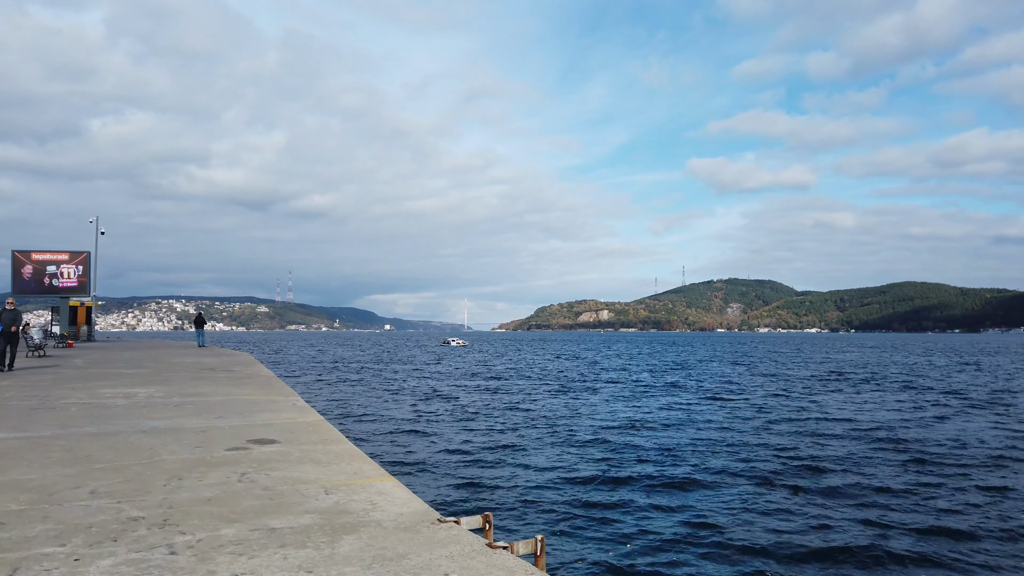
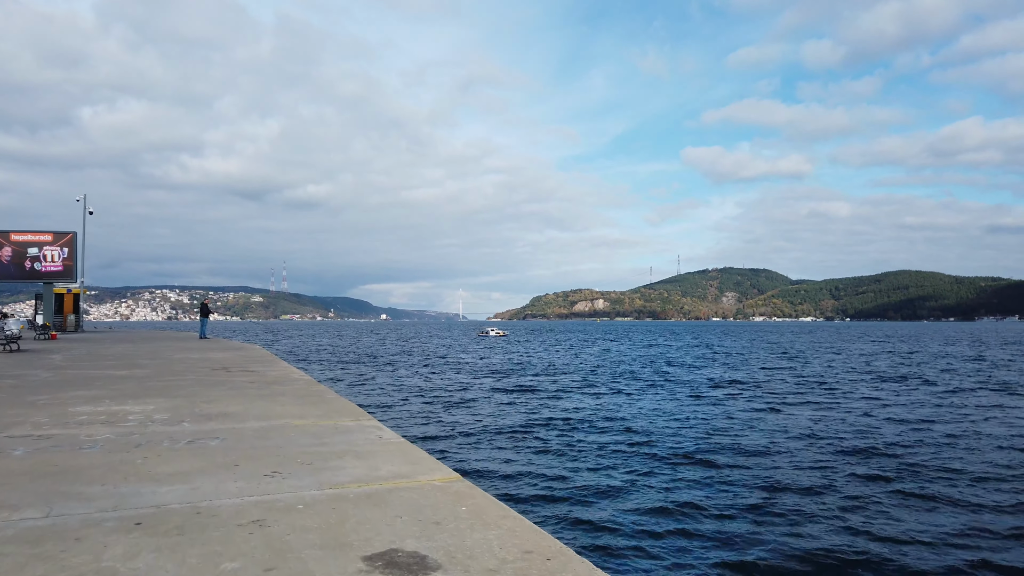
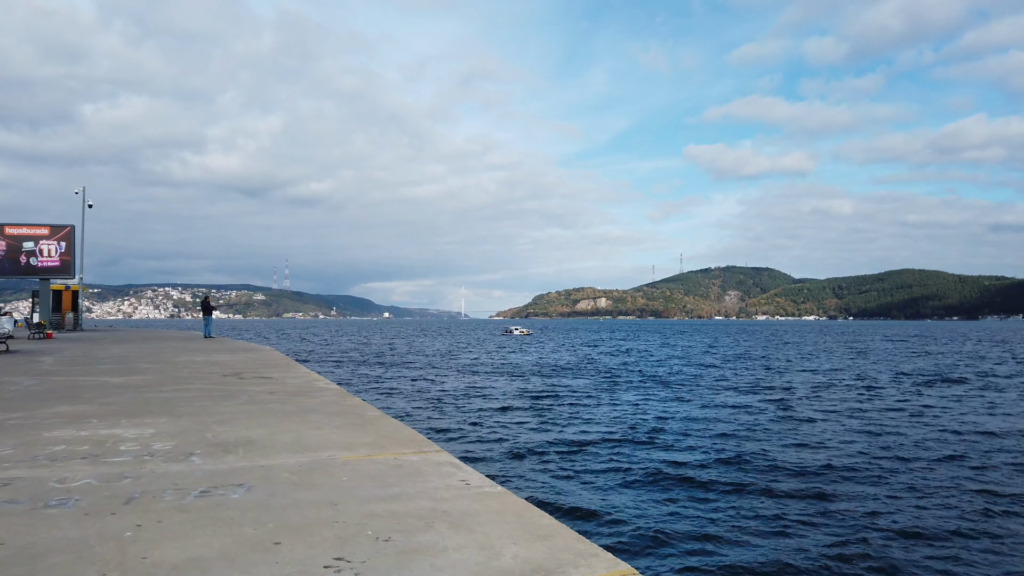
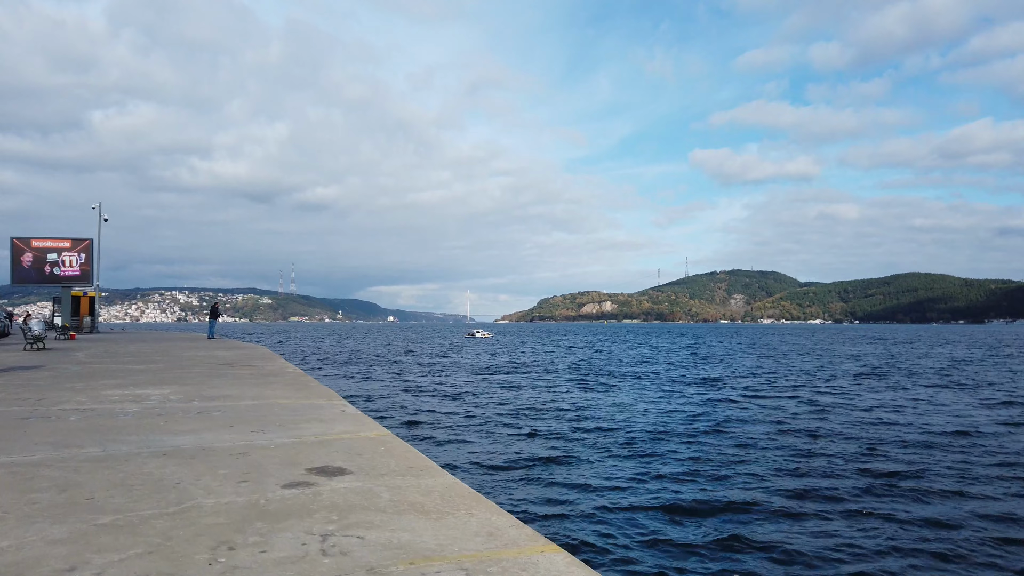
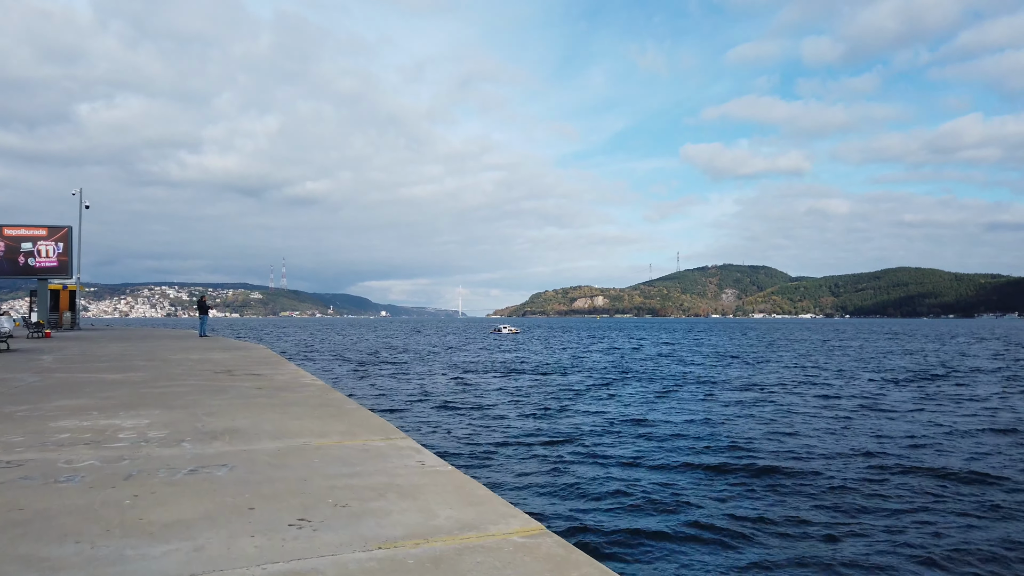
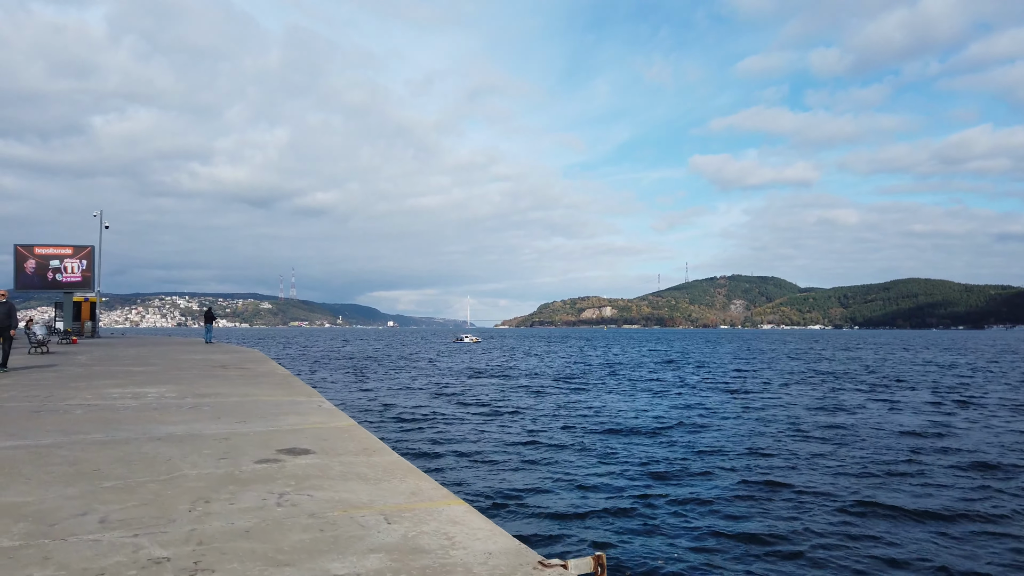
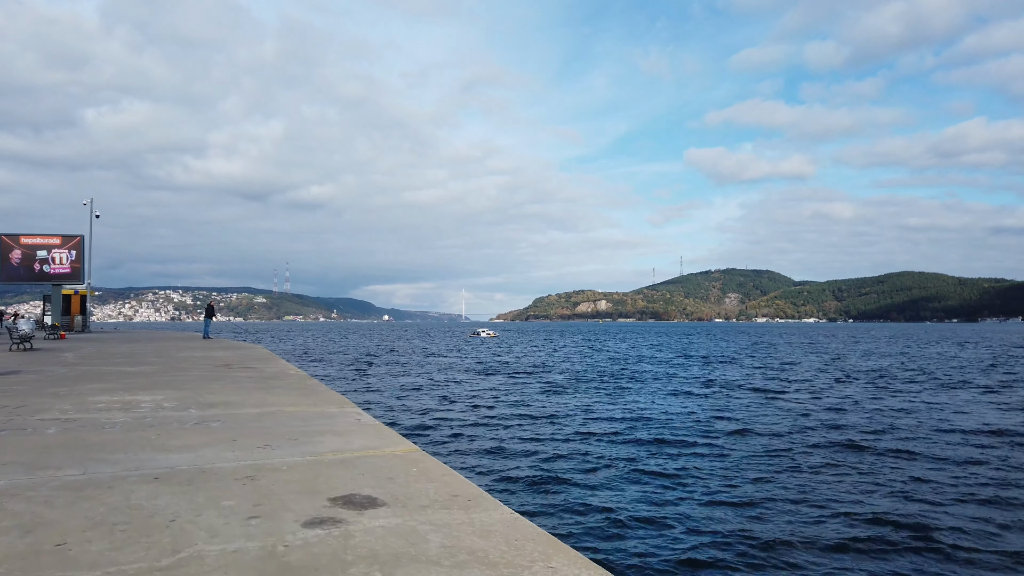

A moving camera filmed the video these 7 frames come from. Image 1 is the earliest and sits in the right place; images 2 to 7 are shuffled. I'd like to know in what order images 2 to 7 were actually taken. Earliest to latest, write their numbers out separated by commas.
6, 4, 7, 2, 5, 3
